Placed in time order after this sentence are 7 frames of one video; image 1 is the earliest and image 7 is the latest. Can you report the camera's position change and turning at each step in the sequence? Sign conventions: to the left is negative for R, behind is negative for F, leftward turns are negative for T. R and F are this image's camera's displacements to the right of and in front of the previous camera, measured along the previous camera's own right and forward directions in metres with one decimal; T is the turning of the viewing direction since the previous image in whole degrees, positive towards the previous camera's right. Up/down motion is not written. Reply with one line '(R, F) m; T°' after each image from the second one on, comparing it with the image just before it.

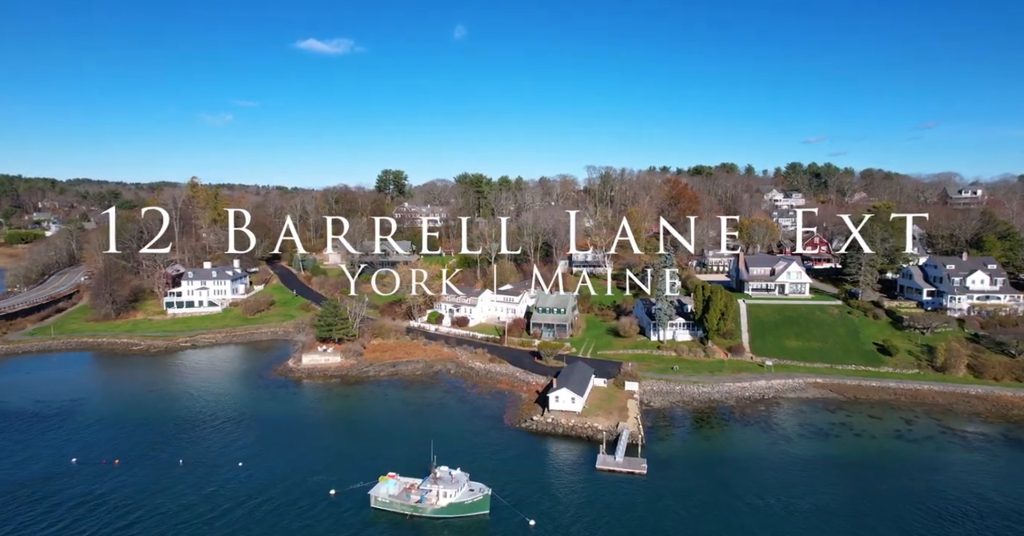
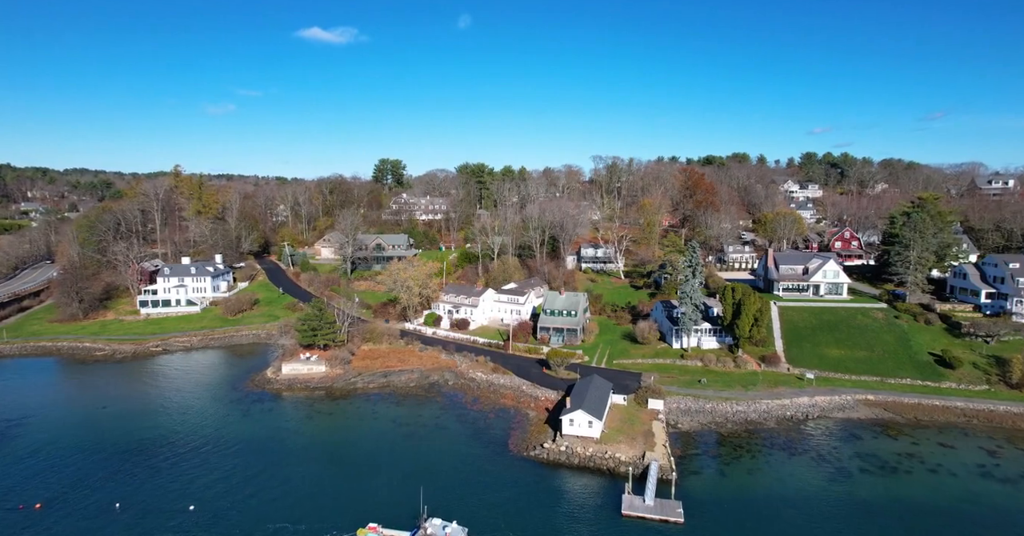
(-0.3, +5.1) m; 0°
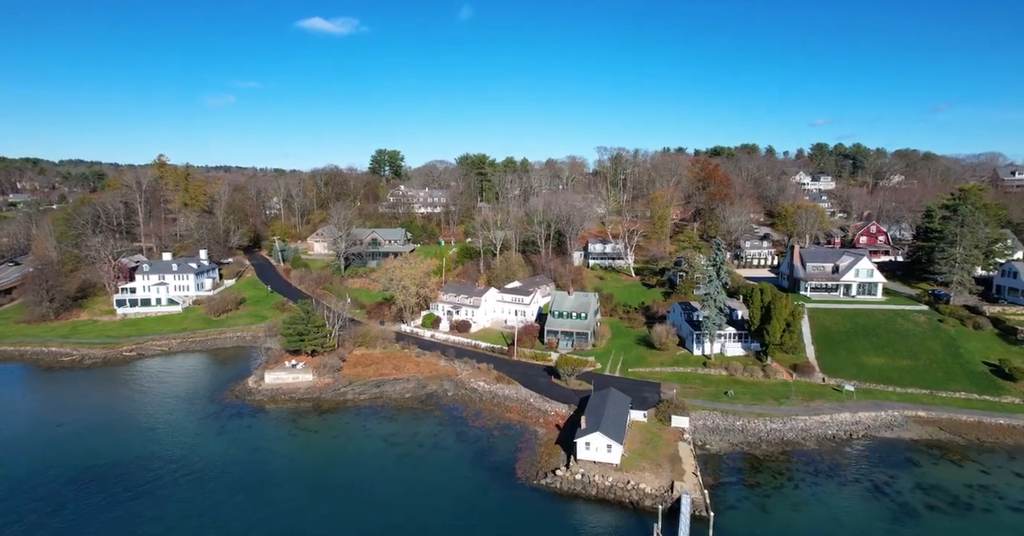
(-0.4, +3.9) m; 0°
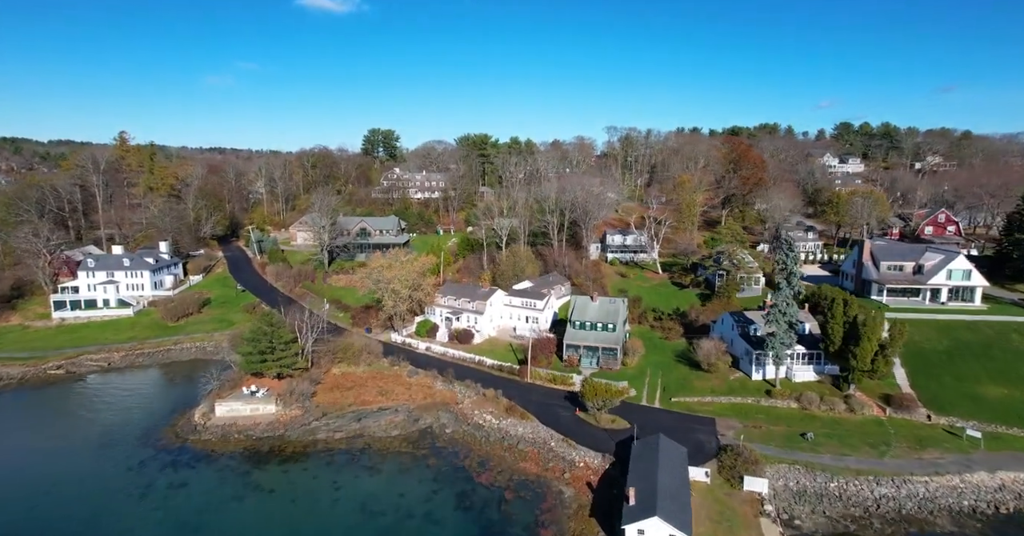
(-0.7, +8.0) m; 0°
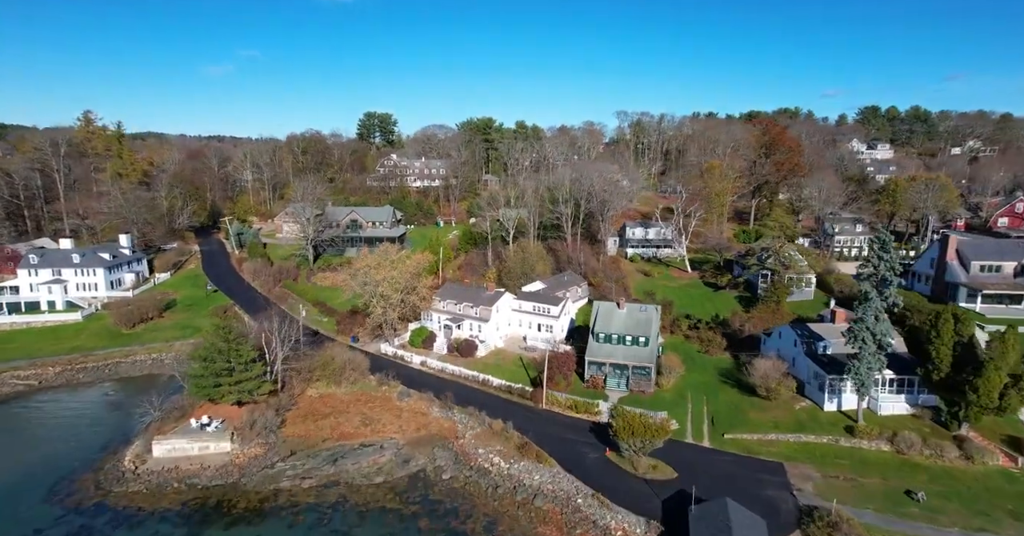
(-0.5, +6.2) m; 0°
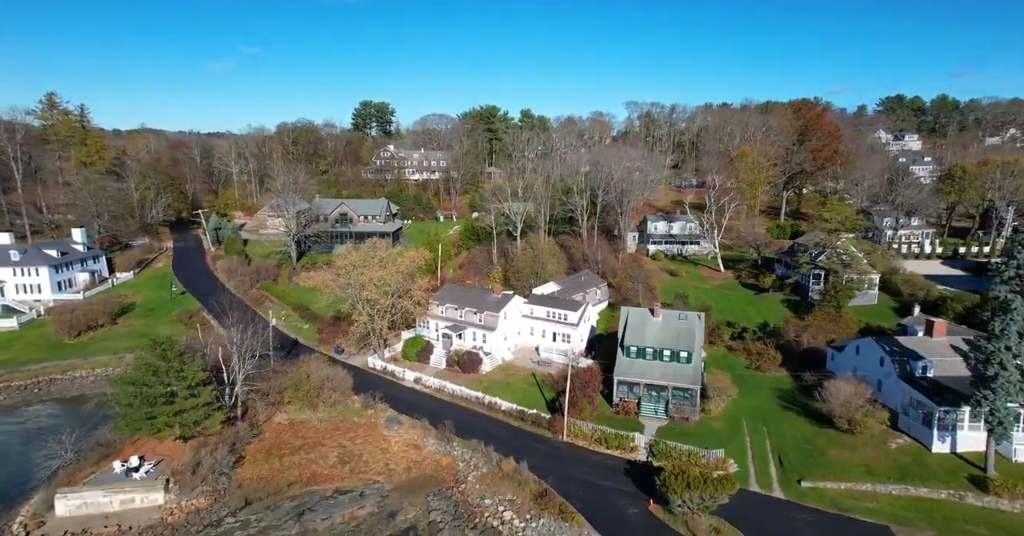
(-0.5, +5.5) m; 0°
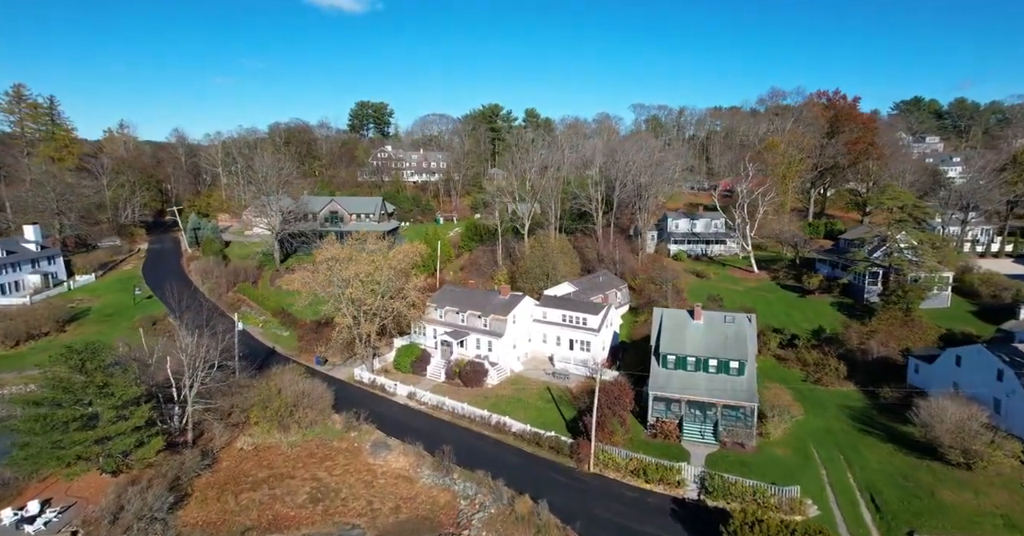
(-0.4, +4.4) m; 0°
